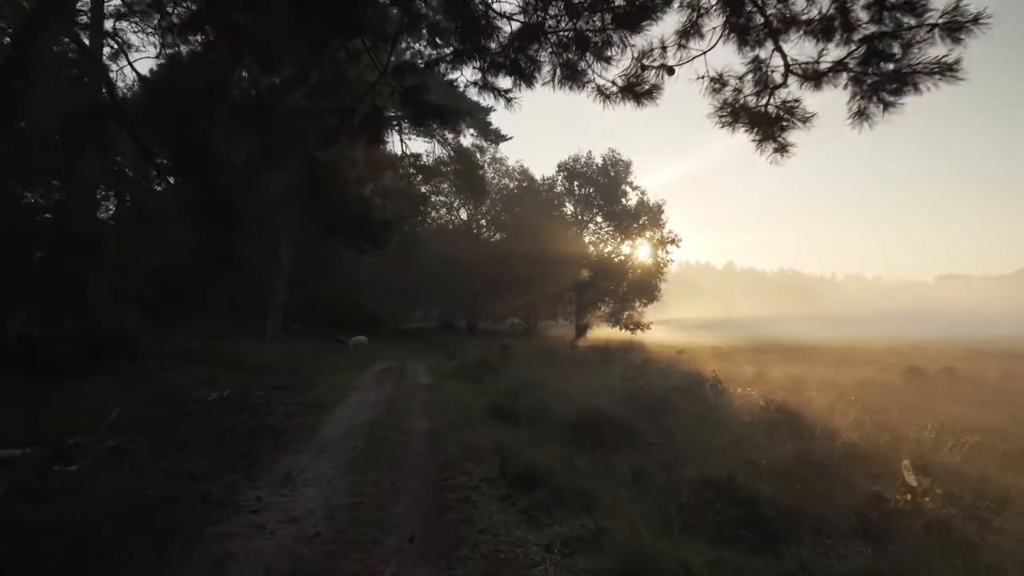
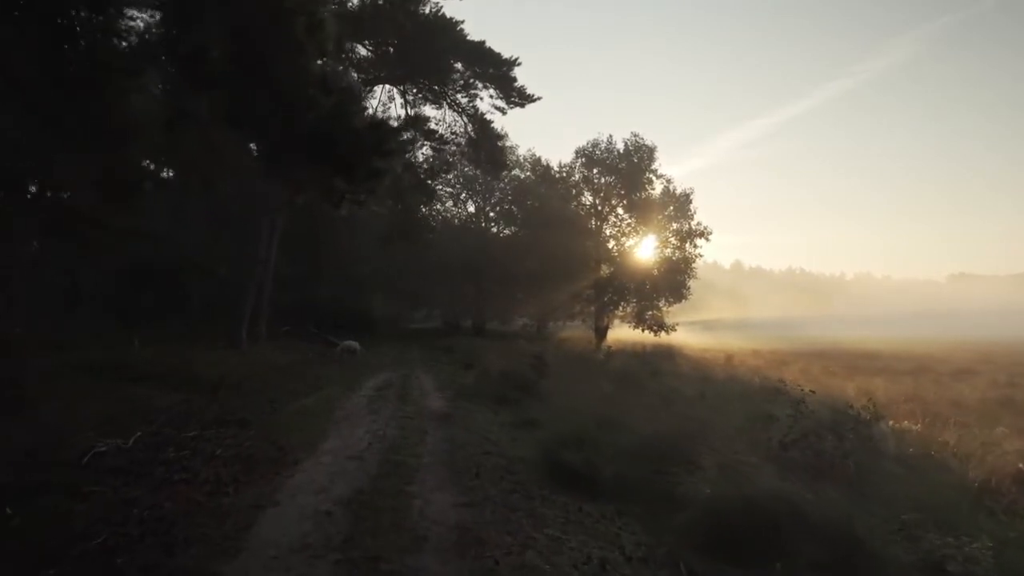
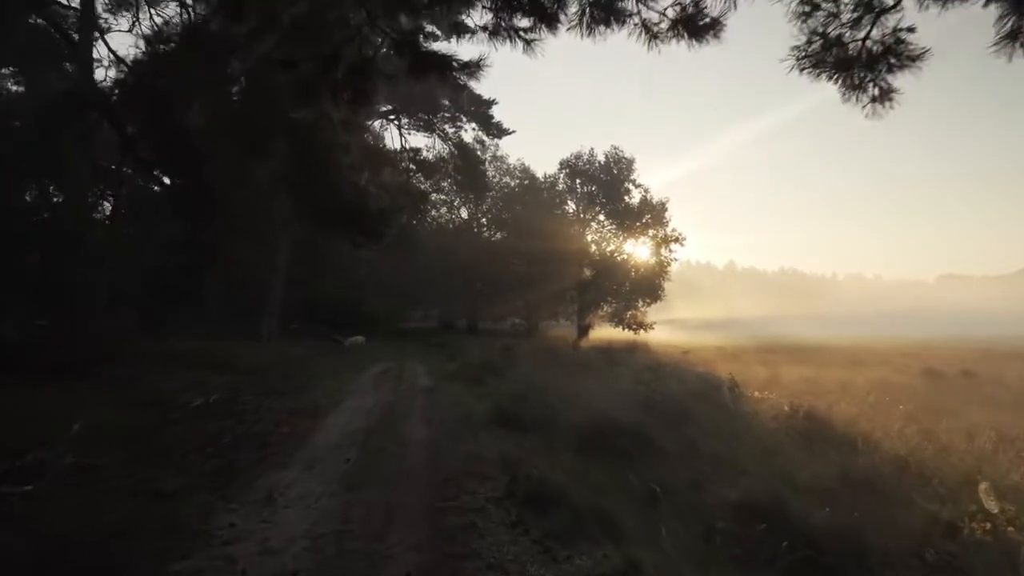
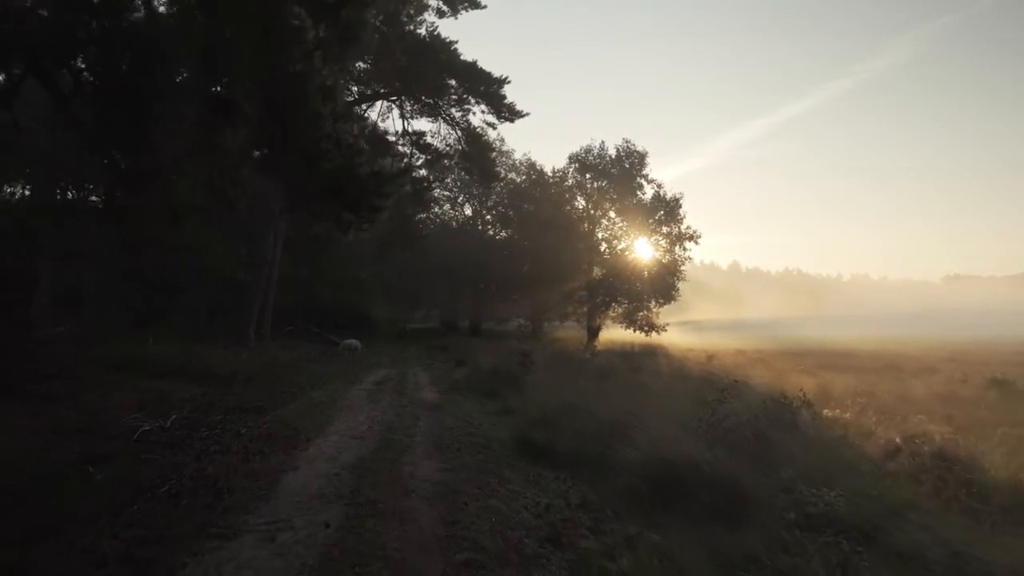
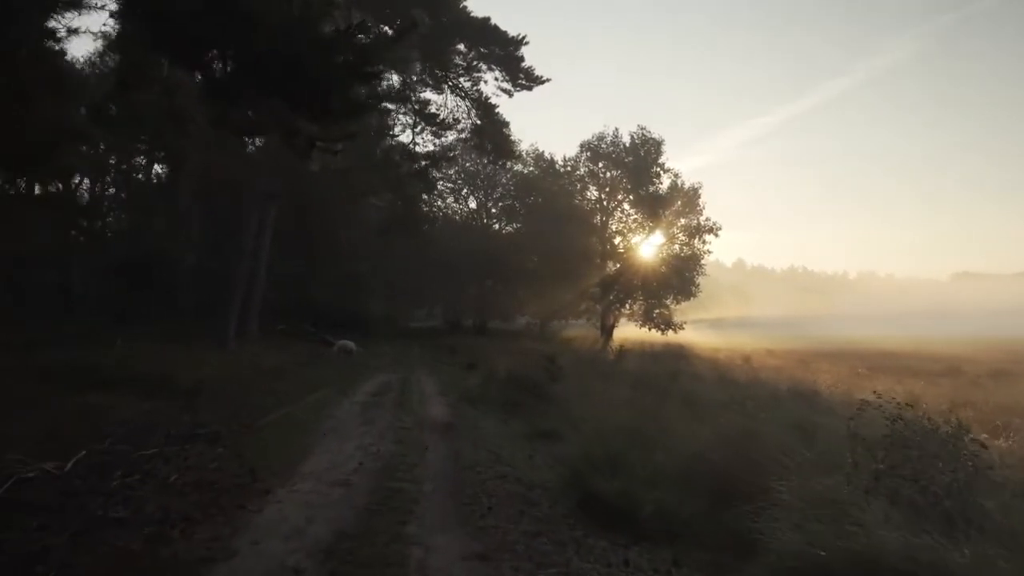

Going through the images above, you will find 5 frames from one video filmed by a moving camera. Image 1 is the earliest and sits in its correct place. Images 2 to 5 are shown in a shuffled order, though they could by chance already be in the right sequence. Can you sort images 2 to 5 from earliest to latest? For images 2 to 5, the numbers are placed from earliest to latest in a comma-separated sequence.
3, 4, 2, 5
